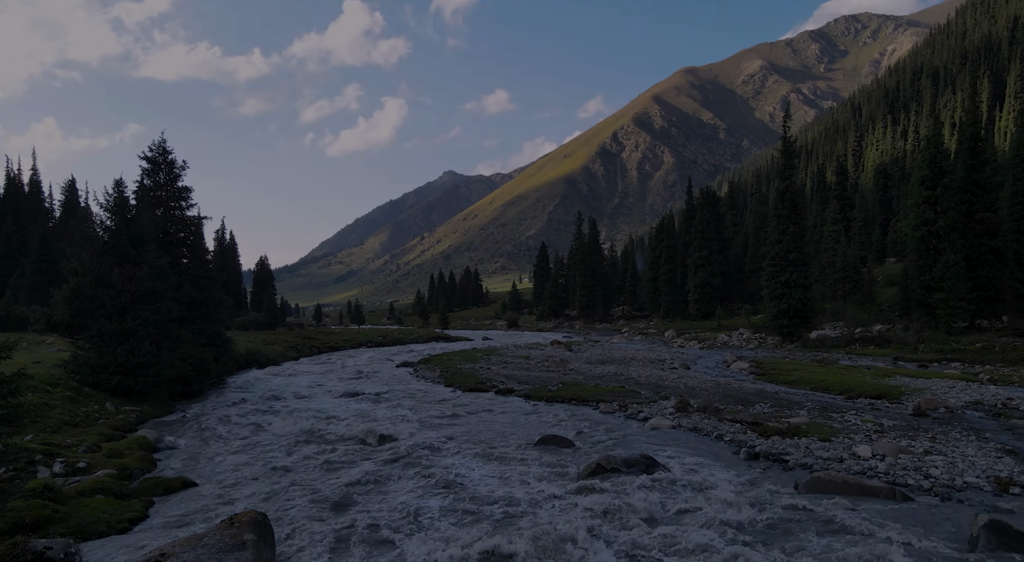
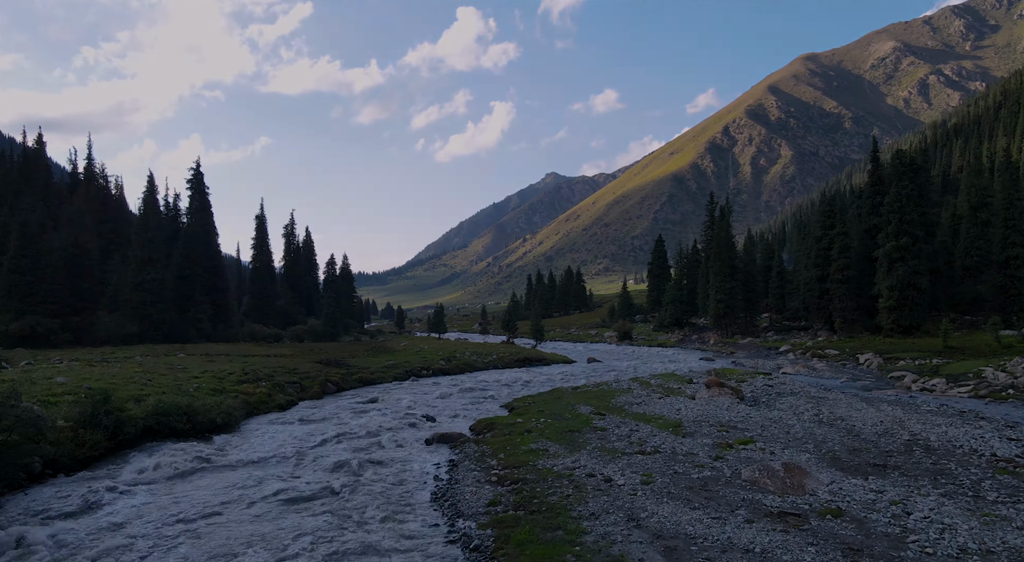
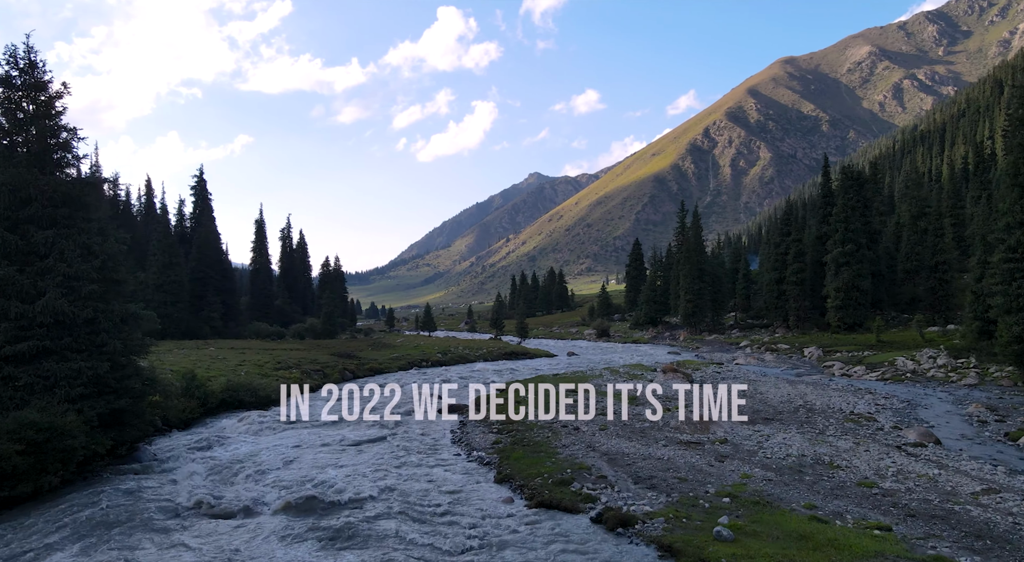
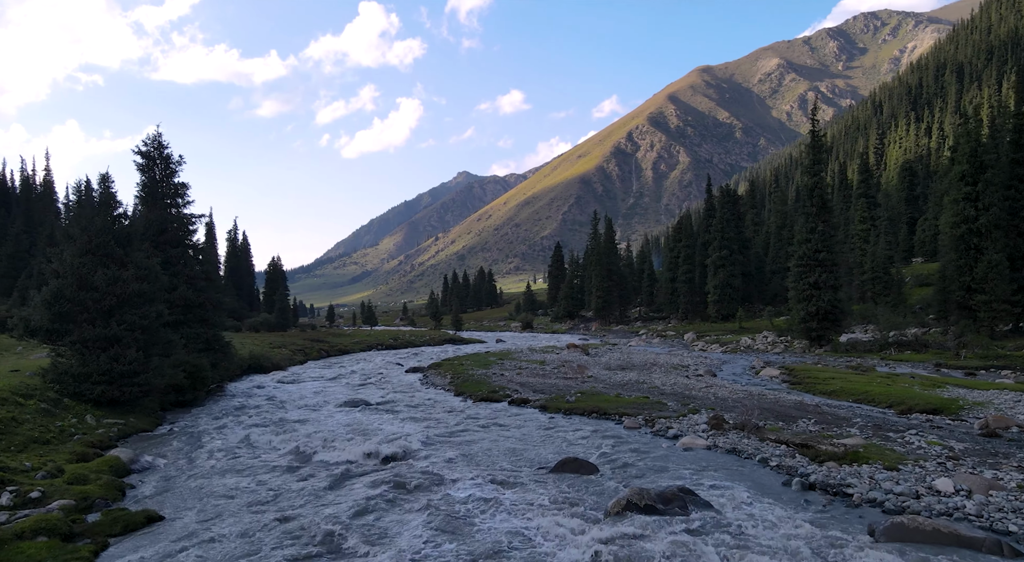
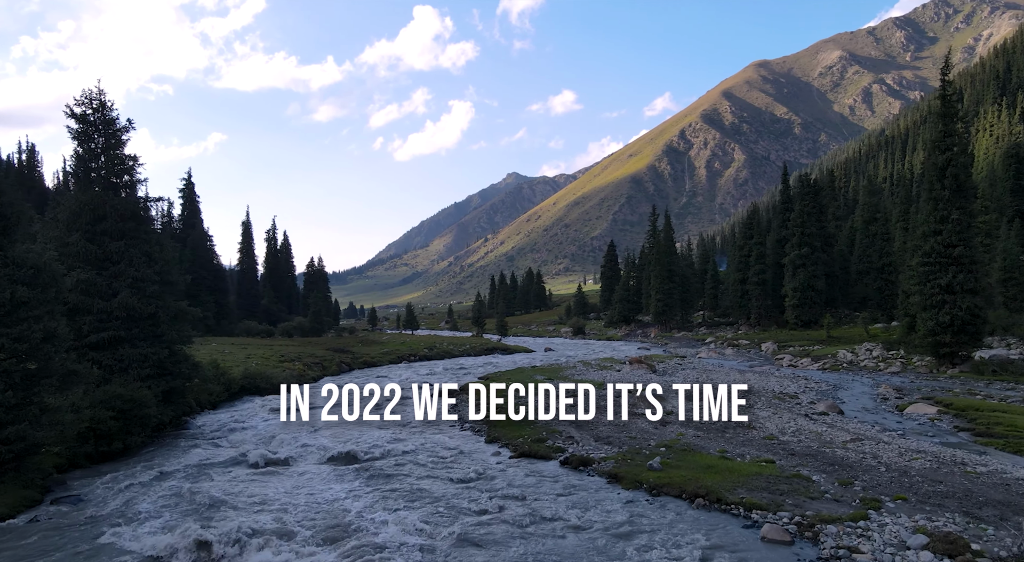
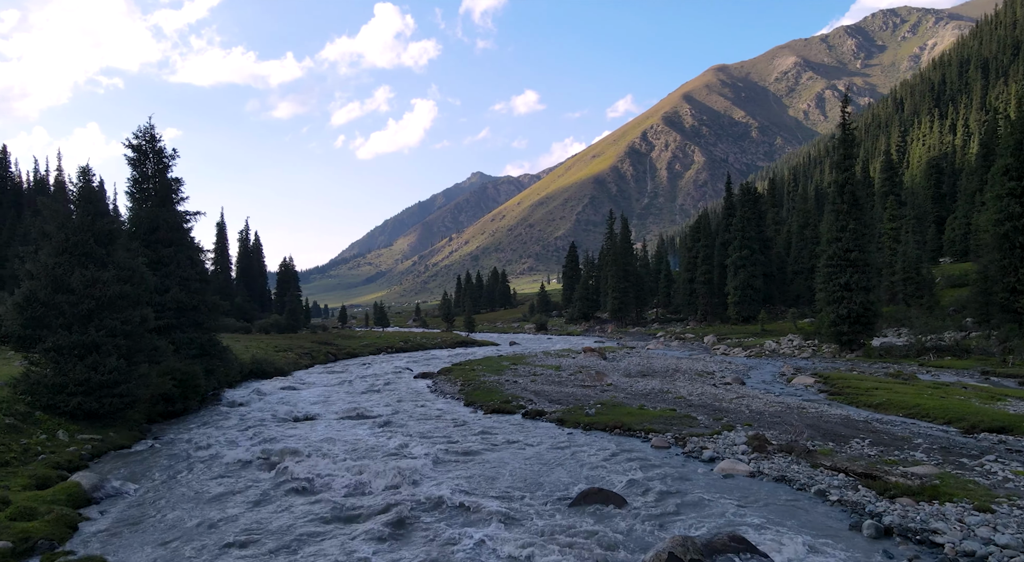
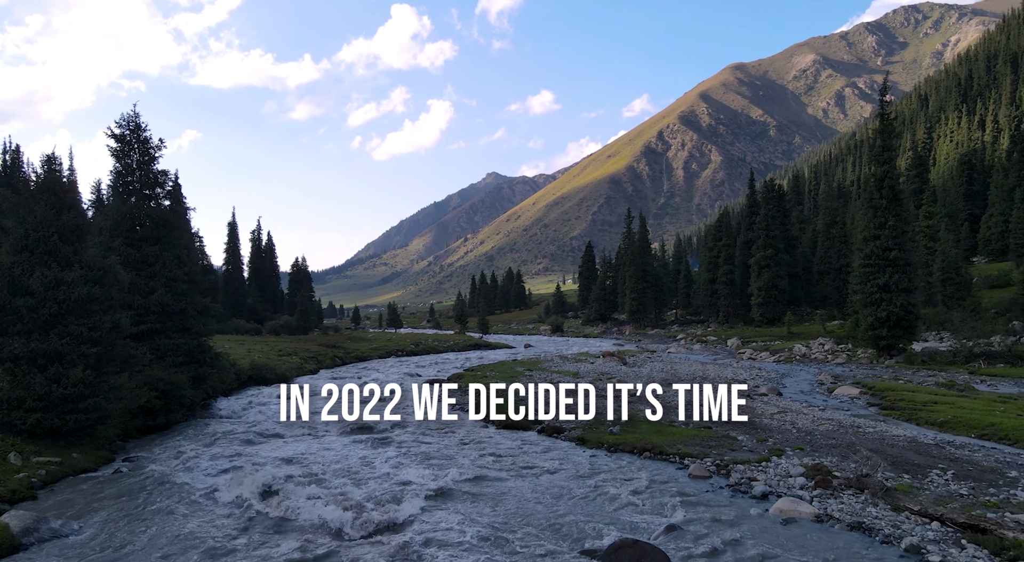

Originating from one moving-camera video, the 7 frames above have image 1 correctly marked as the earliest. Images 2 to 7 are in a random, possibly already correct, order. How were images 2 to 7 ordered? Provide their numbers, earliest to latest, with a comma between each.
4, 6, 7, 5, 3, 2
